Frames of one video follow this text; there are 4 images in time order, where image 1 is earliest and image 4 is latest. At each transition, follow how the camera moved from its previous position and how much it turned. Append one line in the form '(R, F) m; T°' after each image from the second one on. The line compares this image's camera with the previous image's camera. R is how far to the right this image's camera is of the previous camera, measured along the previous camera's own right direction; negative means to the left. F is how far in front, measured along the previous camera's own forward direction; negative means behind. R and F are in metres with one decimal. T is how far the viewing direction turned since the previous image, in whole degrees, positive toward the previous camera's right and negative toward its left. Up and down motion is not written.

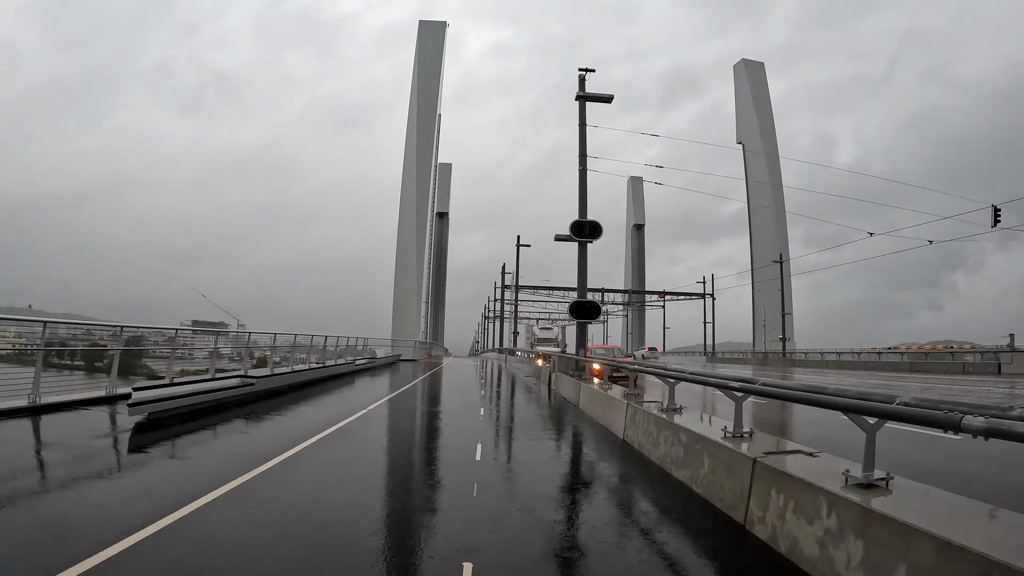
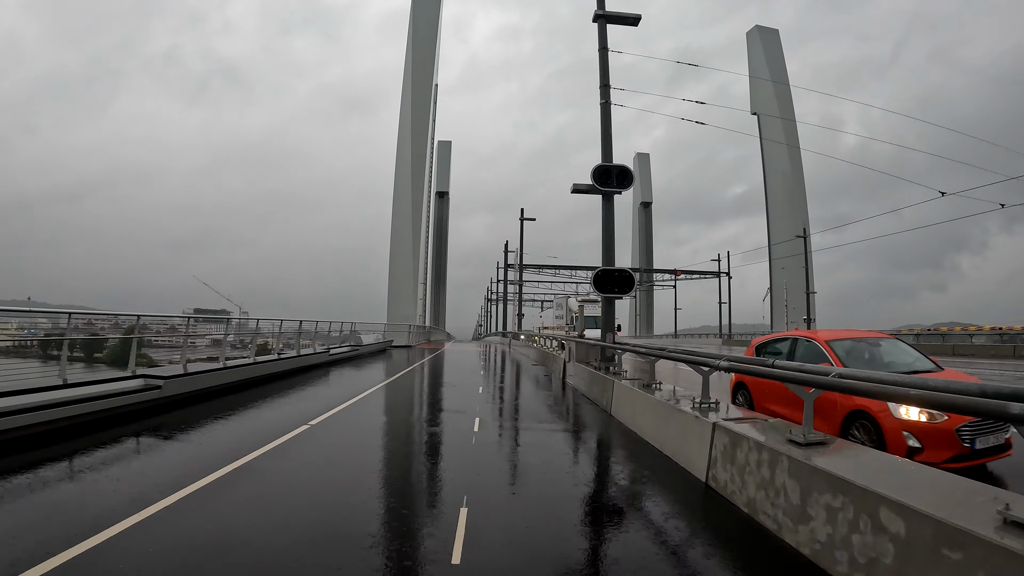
(0.0, +0.7) m; 0°
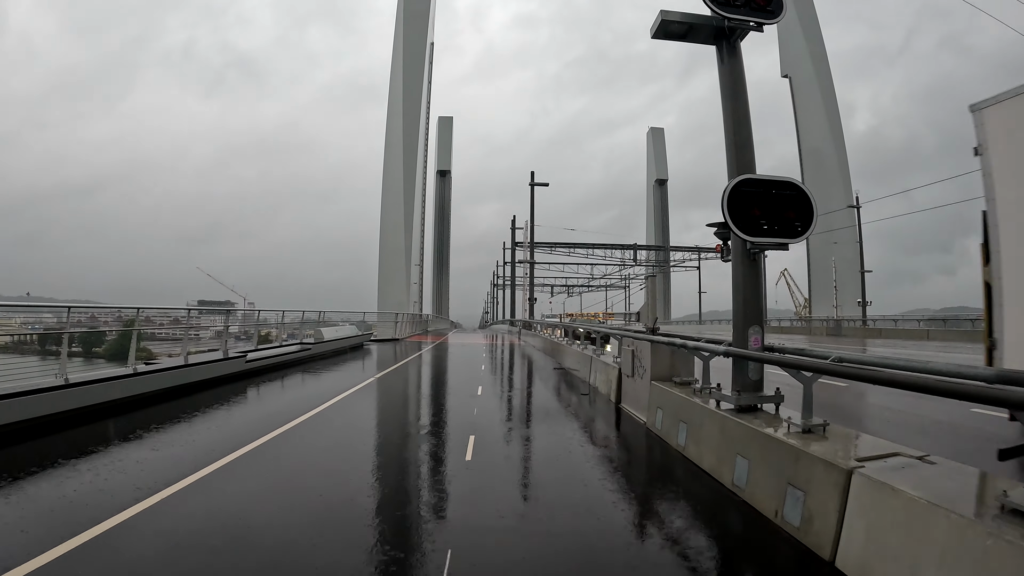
(0.0, +1.2) m; -1°
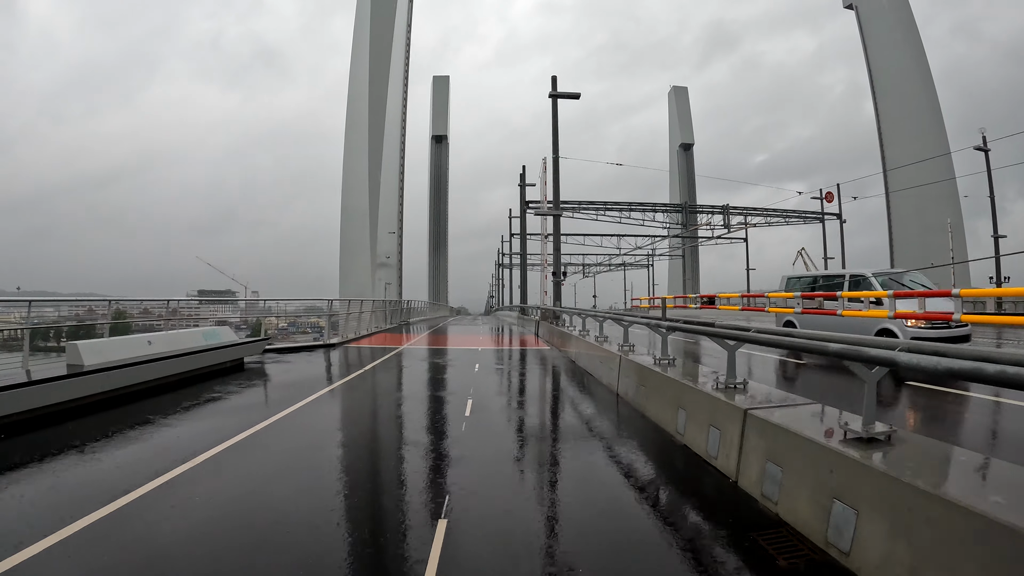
(0.0, +2.1) m; -1°
